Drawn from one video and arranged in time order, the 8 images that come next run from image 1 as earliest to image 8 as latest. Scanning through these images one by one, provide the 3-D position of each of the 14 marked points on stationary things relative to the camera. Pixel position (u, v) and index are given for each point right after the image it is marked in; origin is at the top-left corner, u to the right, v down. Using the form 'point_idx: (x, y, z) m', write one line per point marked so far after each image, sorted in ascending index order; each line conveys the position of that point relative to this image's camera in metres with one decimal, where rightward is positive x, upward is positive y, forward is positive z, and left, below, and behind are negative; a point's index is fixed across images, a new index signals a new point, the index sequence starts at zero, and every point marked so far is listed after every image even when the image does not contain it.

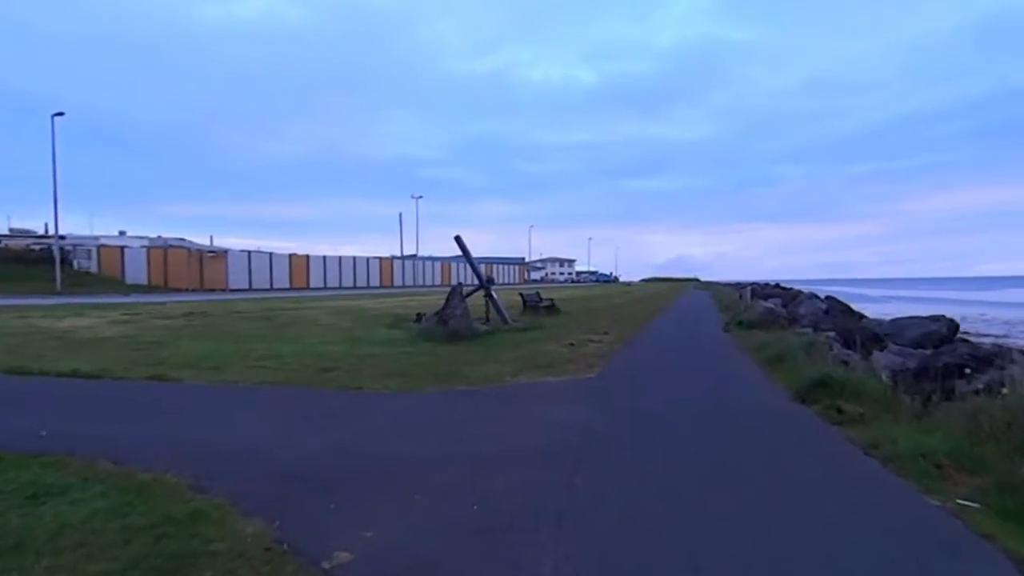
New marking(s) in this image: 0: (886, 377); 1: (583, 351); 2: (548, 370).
0: (+5.3, -1.3, +9.7) m
1: (+1.7, -1.5, +15.9) m
2: (+0.7, -1.5, +12.5) m
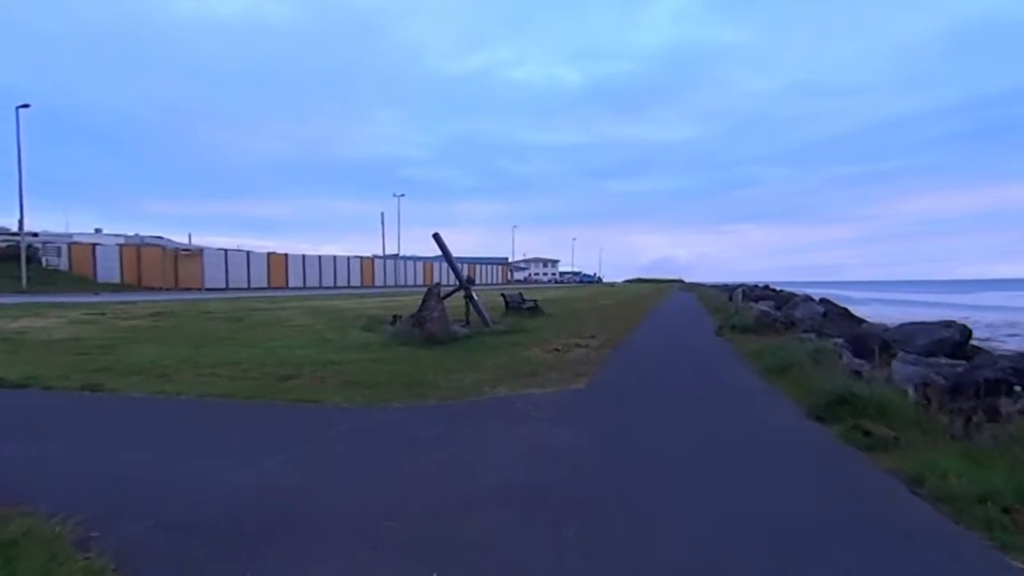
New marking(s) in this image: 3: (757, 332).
0: (+5.1, -1.3, +8.7) m
1: (+1.3, -1.5, +14.7) m
2: (+0.4, -1.5, +11.3) m
3: (+6.8, -1.3, +19.3) m
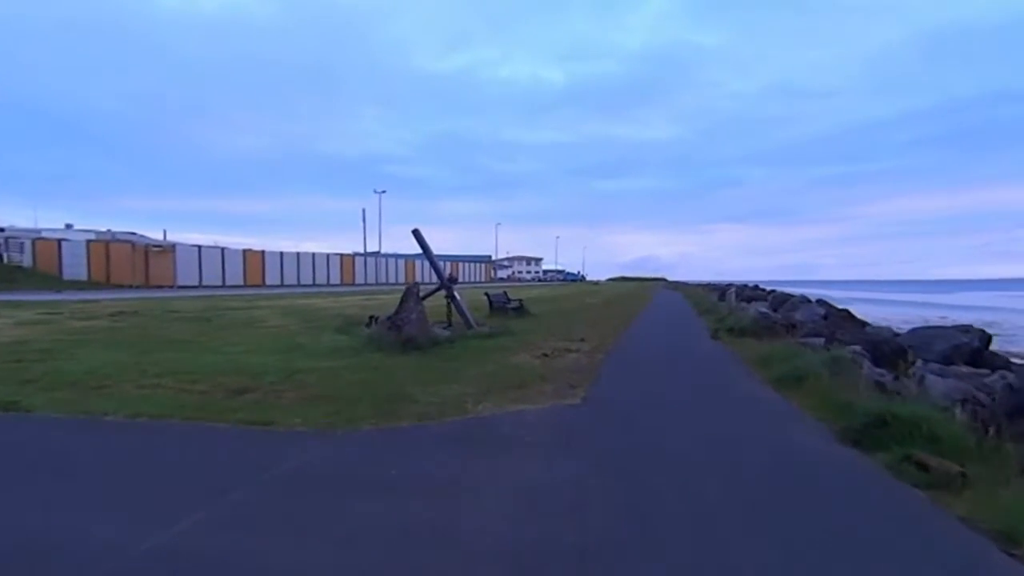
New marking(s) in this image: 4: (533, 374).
0: (+4.9, -1.4, +7.6) m
1: (+1.0, -1.5, +13.5) m
2: (+0.2, -1.6, +10.1) m
3: (+6.4, -1.3, +18.2) m
4: (+0.4, -1.6, +12.1) m
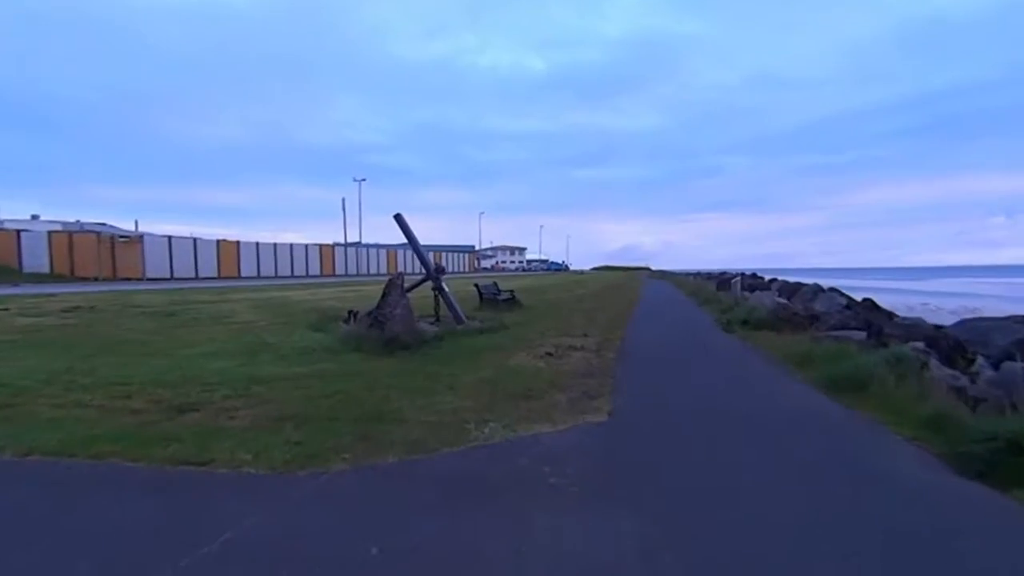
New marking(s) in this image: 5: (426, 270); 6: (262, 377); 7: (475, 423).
0: (+5.1, -1.2, +5.9) m
1: (+1.0, -1.4, +11.7) m
2: (+0.3, -1.4, +8.3) m
3: (+6.3, -1.0, +16.6) m
4: (+0.4, -1.4, +10.3) m
5: (-2.3, +0.5, +18.8) m
6: (-3.6, -1.3, +9.9) m
7: (-0.4, -1.4, +7.3) m
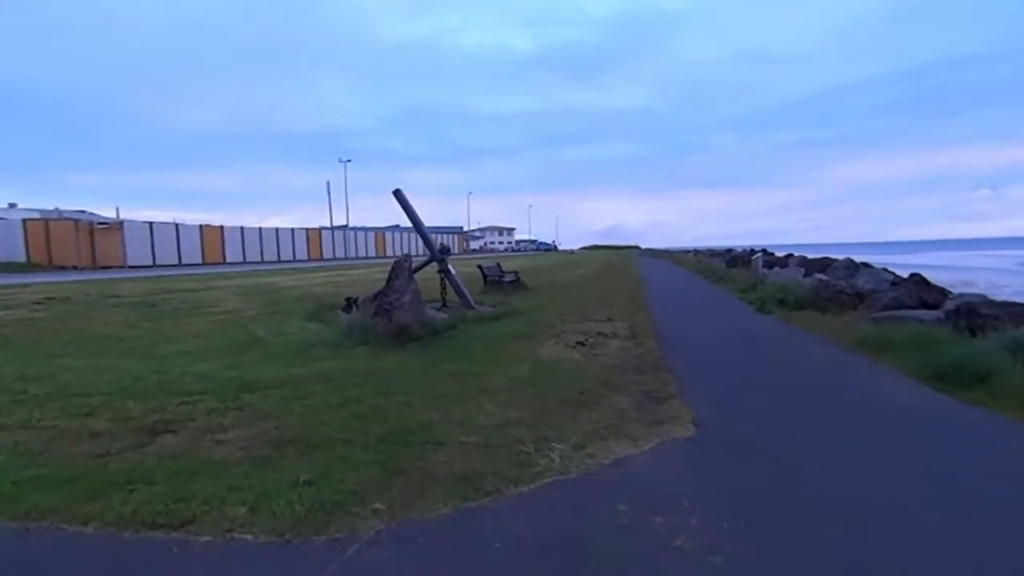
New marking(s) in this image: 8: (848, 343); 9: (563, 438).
0: (+5.7, -1.0, +4.3) m
1: (+1.5, -1.1, +10.1) m
2: (+0.8, -1.3, +6.6) m
3: (+6.7, -0.5, +15.0) m
4: (+0.9, -1.2, +8.6) m
5: (-2.0, +0.9, +17.1) m
6: (-3.0, -1.1, +8.2) m
7: (+0.2, -1.3, +5.7) m
8: (+5.6, -0.9, +11.5) m
9: (+0.4, -1.3, +5.9) m
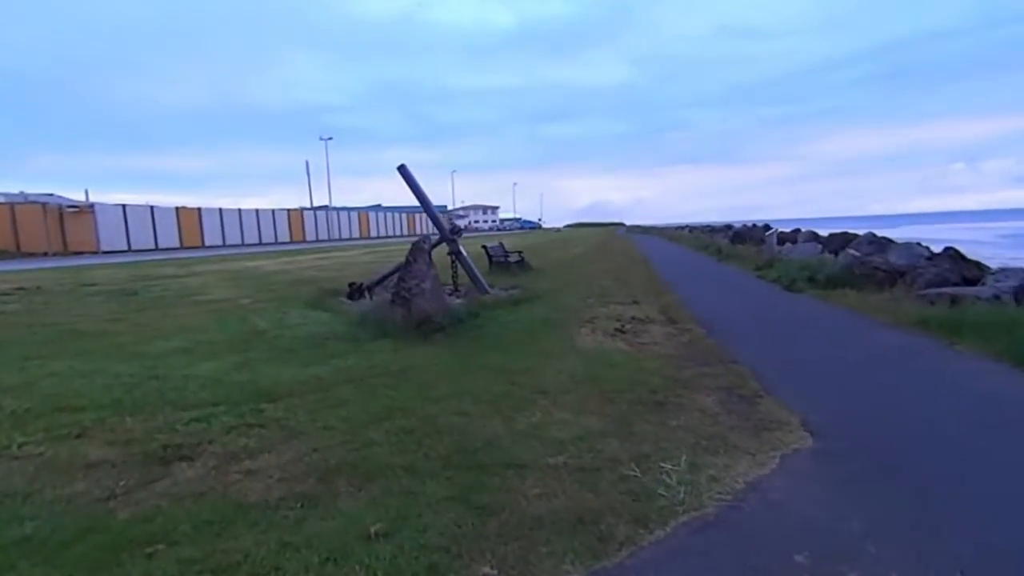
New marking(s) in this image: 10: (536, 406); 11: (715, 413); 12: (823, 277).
0: (+6.4, -0.9, +3.4) m
1: (+2.0, -0.8, +9.1) m
2: (+1.5, -1.1, +5.6) m
3: (+7.1, 0.0, +14.2) m
4: (+1.5, -1.0, +7.6) m
5: (-1.7, +1.3, +15.9) m
6: (-2.4, -1.0, +7.1) m
7: (+0.9, -1.2, +4.7) m
8: (+6.1, -0.5, +10.6) m
9: (+1.1, -1.2, +4.9) m
10: (+0.2, -1.1, +6.4) m
11: (+1.8, -1.1, +6.1) m
12: (+7.0, +0.2, +15.6) m
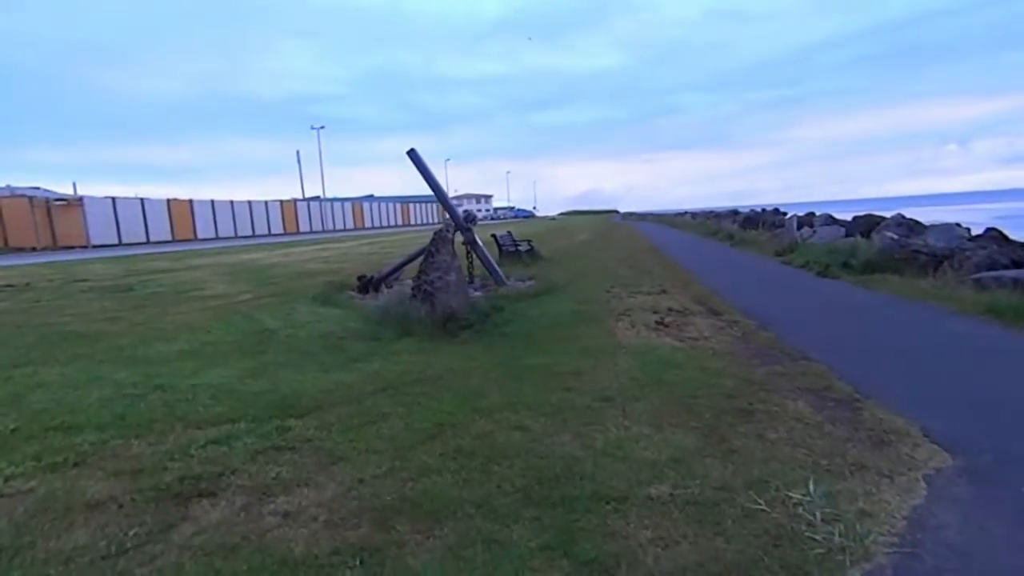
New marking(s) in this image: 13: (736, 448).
0: (+7.0, -0.8, +2.6) m
1: (+2.5, -0.7, +8.2) m
2: (+2.0, -1.1, +4.8) m
3: (+7.5, +0.3, +13.4) m
4: (+2.0, -0.9, +6.8) m
5: (-1.3, +1.5, +15.0) m
6: (-1.9, -1.0, +6.2) m
7: (+1.4, -1.2, +3.8) m
8: (+6.5, -0.3, +9.8) m
9: (+1.6, -1.1, +4.0) m
10: (+0.7, -1.0, +5.5) m
11: (+2.3, -1.0, +5.3) m
12: (+7.4, +0.6, +14.8) m
13: (+1.5, -1.1, +4.7) m
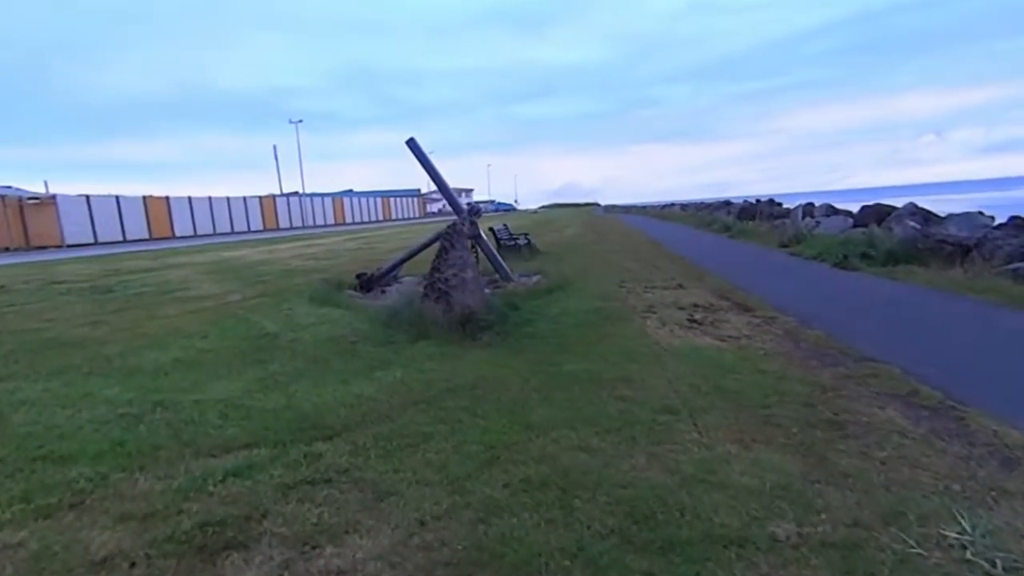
0: (+7.5, -0.7, +2.1) m
1: (+2.9, -0.7, +7.6) m
2: (+2.5, -1.1, +4.1) m
3: (+7.7, +0.4, +12.9) m
4: (+2.4, -0.8, +6.1) m
5: (-1.2, +1.5, +14.2) m
6: (-1.5, -1.0, +5.5) m
7: (+1.9, -1.2, +3.2) m
8: (+6.8, -0.2, +9.3) m
9: (+2.1, -1.1, +3.4) m
10: (+1.2, -1.0, +4.8) m
11: (+2.8, -1.0, +4.7) m
12: (+7.6, +0.7, +14.3) m
13: (+2.0, -1.1, +4.1) m
